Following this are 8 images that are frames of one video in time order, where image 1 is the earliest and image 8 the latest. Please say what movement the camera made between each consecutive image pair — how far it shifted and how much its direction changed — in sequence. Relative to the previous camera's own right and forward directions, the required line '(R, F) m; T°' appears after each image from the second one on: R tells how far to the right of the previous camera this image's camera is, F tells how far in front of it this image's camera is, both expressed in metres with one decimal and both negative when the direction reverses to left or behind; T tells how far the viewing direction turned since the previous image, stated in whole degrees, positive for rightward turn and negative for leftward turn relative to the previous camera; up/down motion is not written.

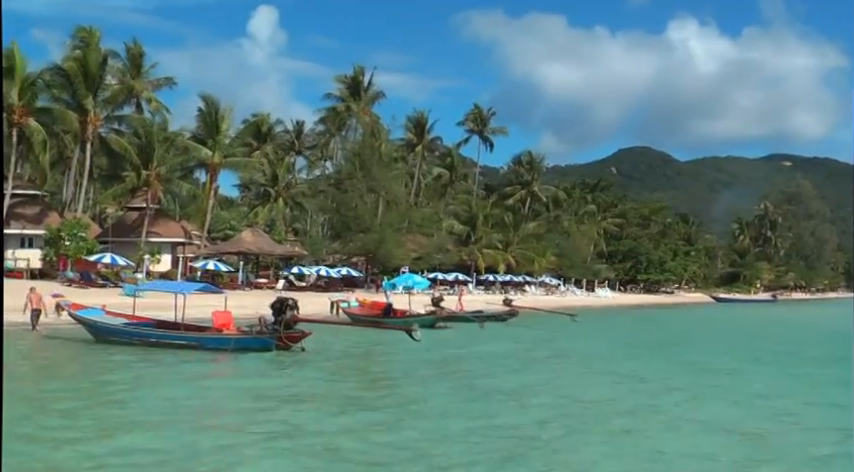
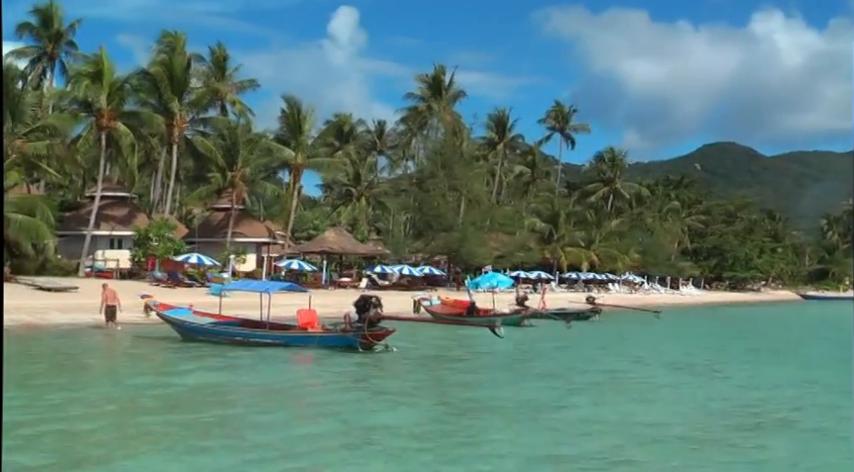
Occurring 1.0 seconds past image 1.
(0.0, +0.5) m; -5°
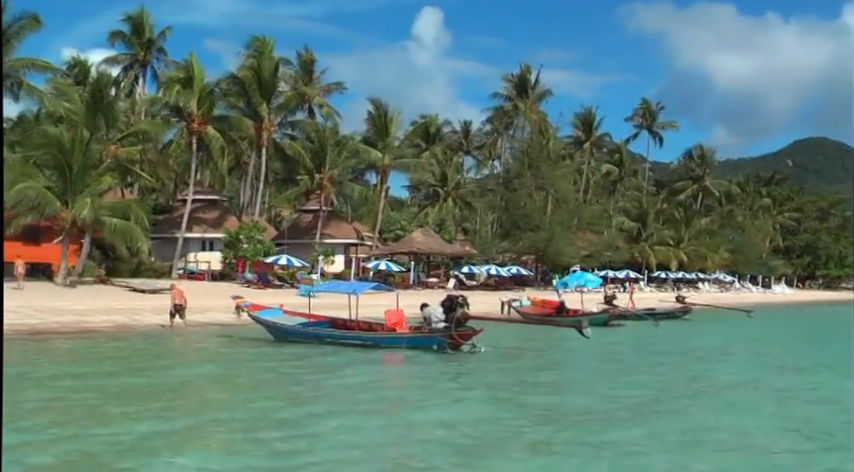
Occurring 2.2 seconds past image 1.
(0.0, +0.5) m; -5°
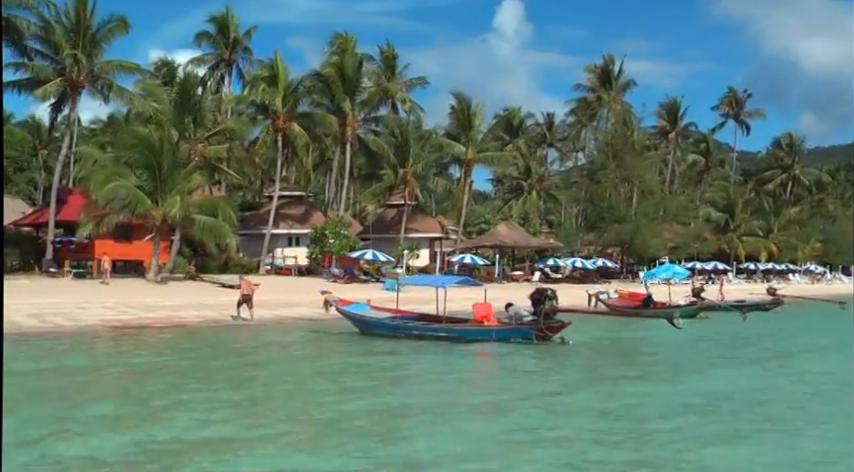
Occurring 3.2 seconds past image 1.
(0.0, +0.4) m; -5°
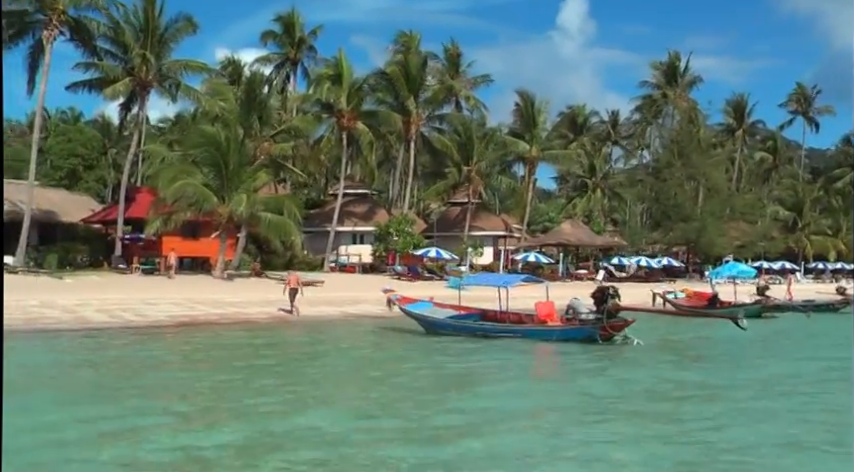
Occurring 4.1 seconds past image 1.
(0.0, +0.3) m; -4°
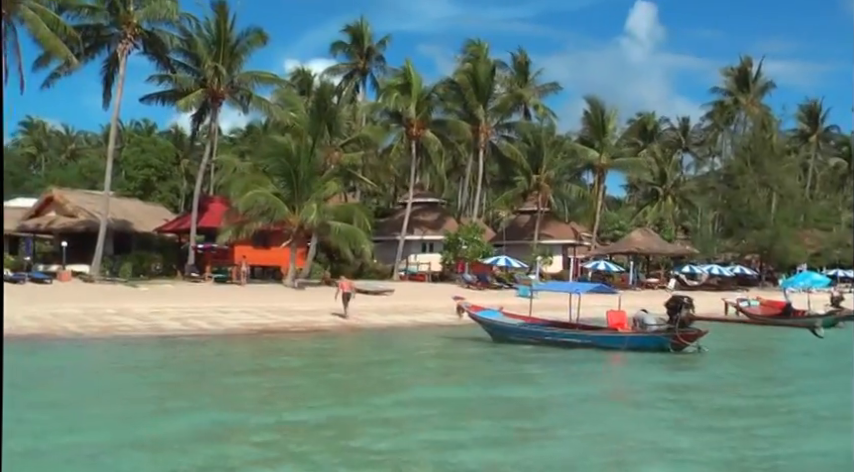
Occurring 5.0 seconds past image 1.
(-0.1, +0.2) m; -4°
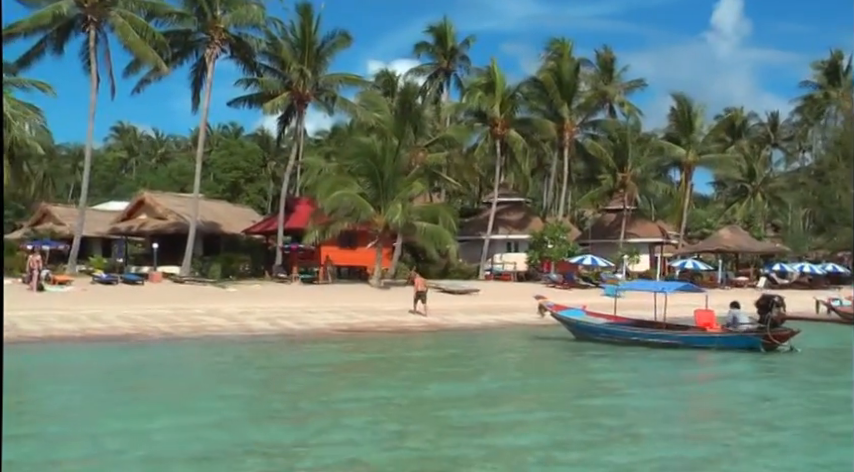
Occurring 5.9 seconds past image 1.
(-0.2, +0.2) m; -5°
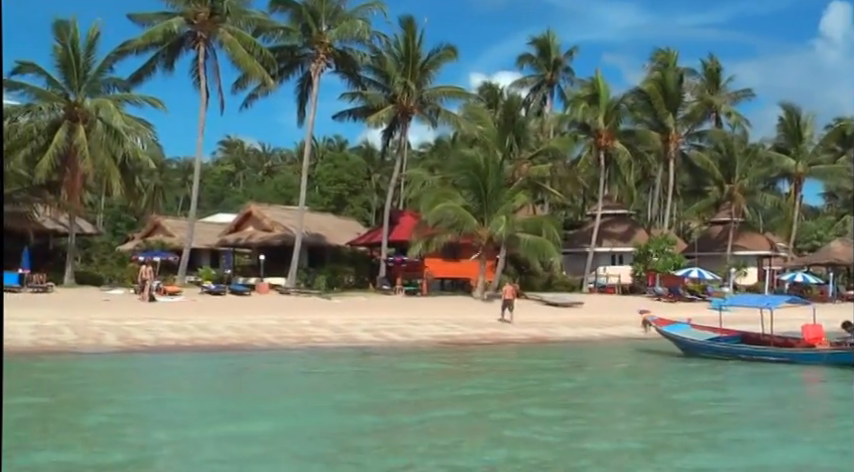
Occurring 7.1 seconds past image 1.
(-0.3, 0.0) m; -6°
